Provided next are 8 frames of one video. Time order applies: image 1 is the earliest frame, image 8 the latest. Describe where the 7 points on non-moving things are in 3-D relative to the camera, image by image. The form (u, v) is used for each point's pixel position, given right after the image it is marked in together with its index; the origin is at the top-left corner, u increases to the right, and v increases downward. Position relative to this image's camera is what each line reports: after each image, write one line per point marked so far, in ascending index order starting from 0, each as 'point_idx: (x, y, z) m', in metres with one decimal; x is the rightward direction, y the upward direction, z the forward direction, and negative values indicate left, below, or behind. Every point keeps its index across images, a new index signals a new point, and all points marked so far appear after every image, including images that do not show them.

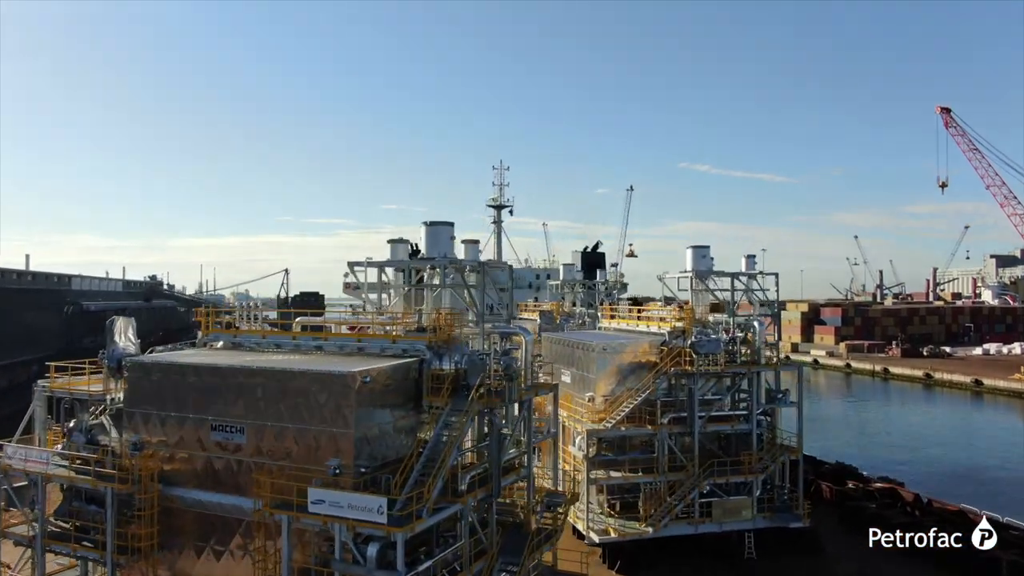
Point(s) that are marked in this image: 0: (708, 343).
0: (+2.9, -0.8, +9.9) m
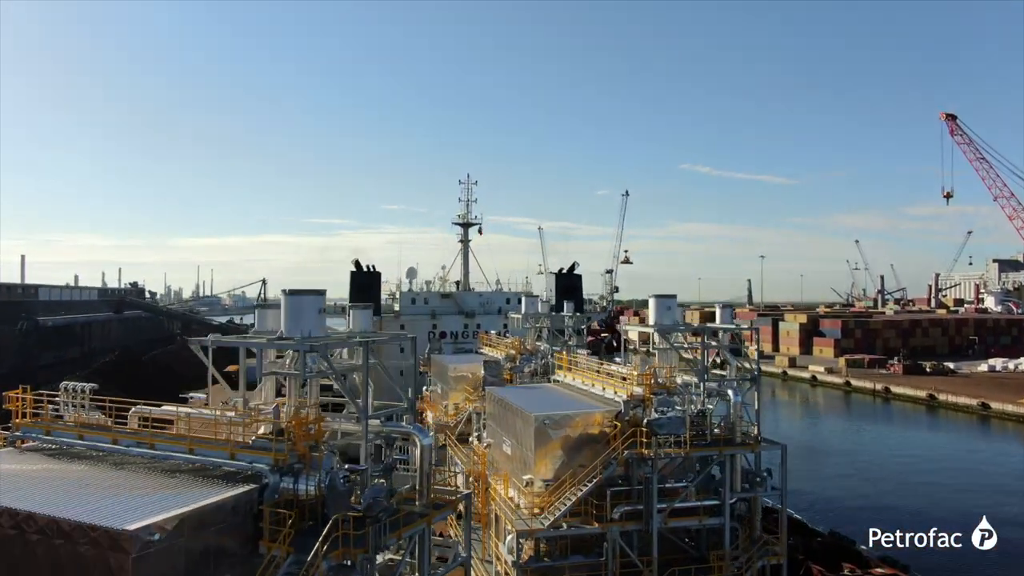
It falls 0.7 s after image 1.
0: (+1.9, -1.6, +8.1) m
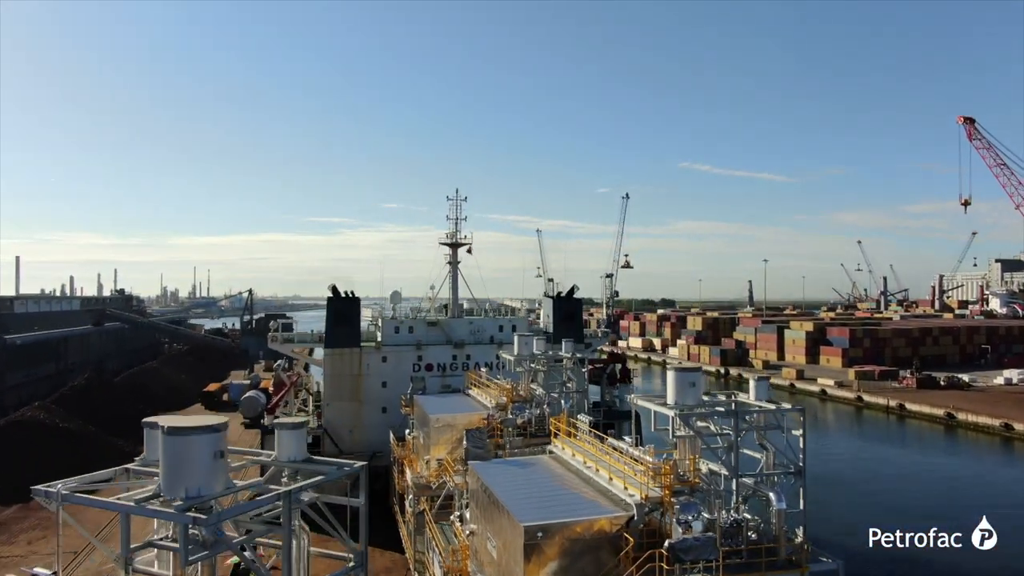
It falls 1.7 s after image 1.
0: (+1.7, -2.4, +6.3) m
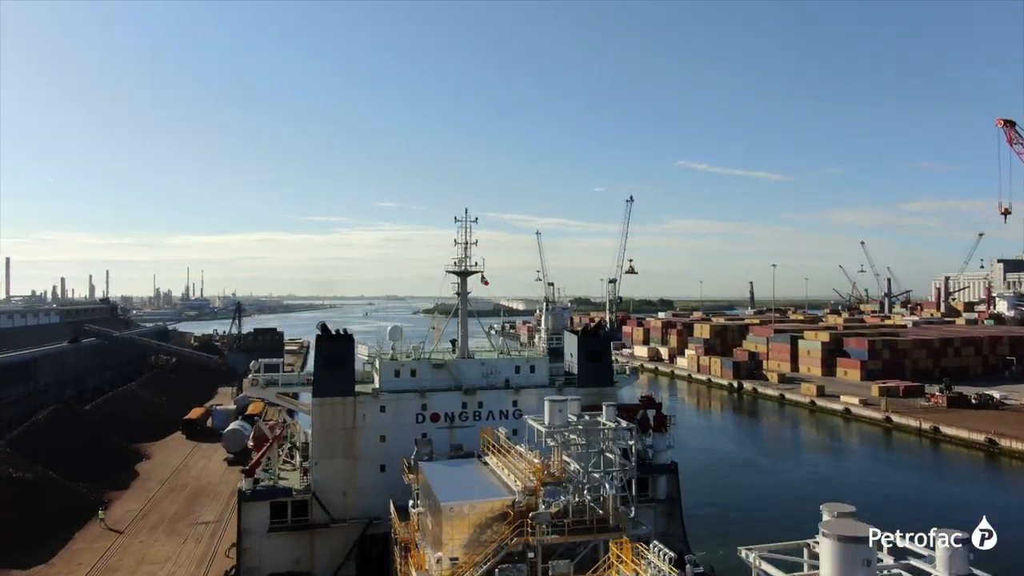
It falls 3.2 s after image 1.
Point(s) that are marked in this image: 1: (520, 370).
0: (+2.3, -3.3, +3.8) m
1: (+0.2, -2.0, +16.3) m
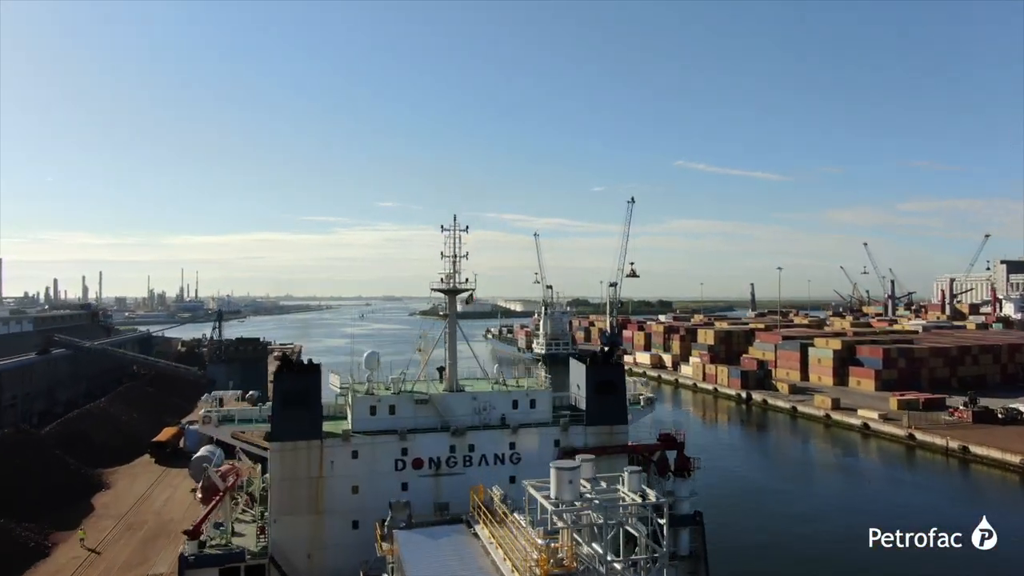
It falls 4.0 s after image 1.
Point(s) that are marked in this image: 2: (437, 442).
0: (+2.3, -3.8, +1.4) m
1: (+0.1, -2.5, +13.9) m
2: (-1.5, -3.1, +13.2) m
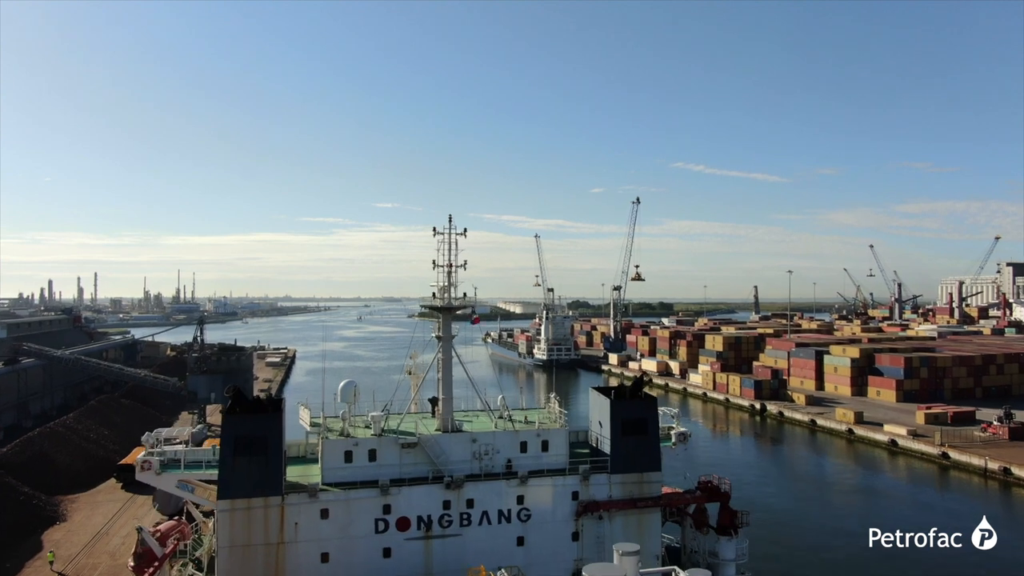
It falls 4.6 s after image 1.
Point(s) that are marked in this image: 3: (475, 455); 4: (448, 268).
0: (+2.4, -4.0, -1.2) m
1: (+0.3, -2.8, +11.4) m
2: (-1.4, -3.4, +10.6) m
3: (-0.6, -2.9, +11.2) m
4: (-1.1, +0.4, +11.5) m
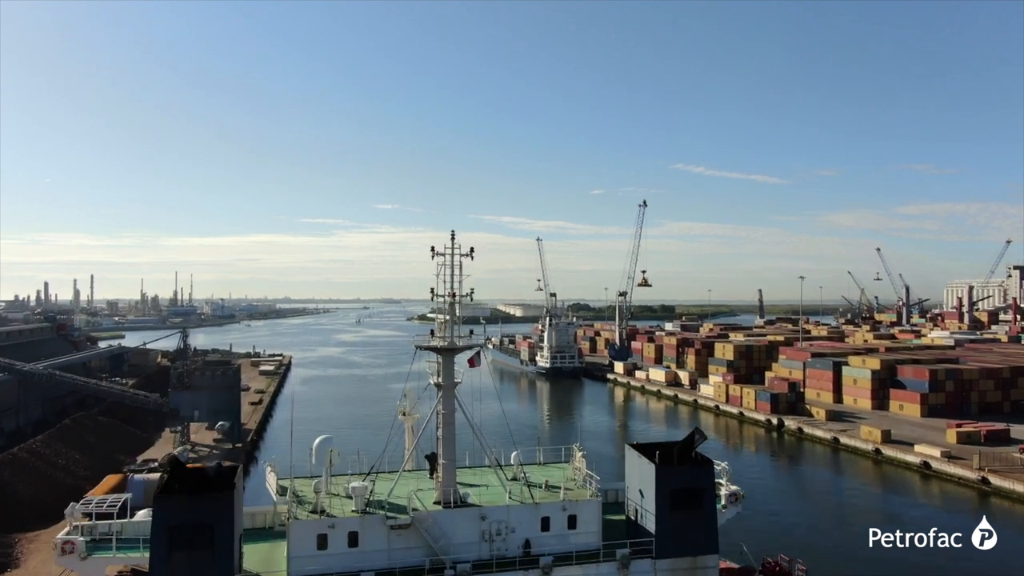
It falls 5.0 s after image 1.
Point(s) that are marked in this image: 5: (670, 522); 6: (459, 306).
0: (+2.7, -4.5, -3.6) m
1: (+0.5, -3.3, +9.0) m
2: (-1.1, -3.9, +8.2) m
3: (-0.3, -3.3, +8.8) m
4: (-0.9, -0.1, +9.2) m
5: (+2.2, -3.2, +8.9) m
6: (-0.8, -0.2, +9.4) m
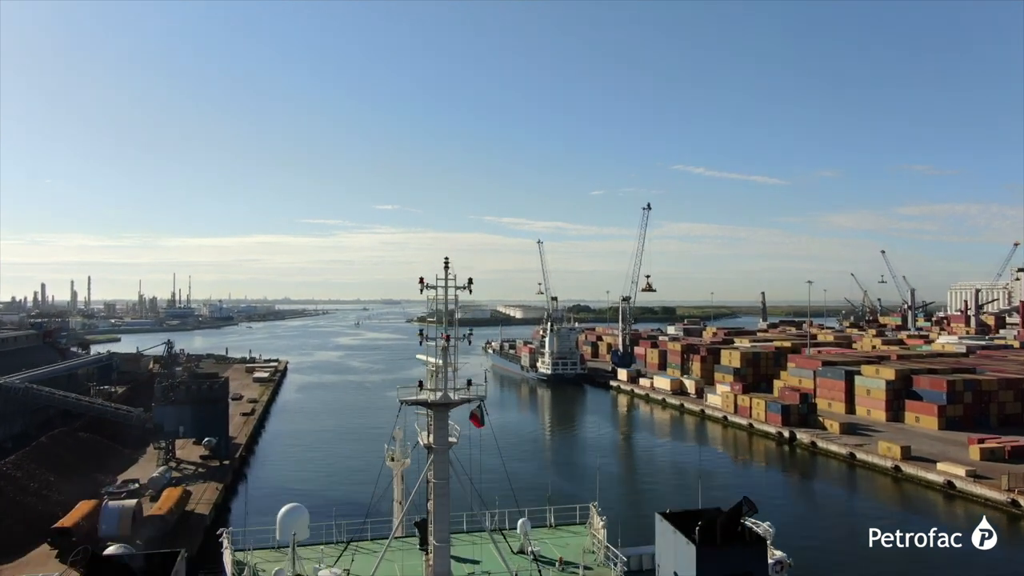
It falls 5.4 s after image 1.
0: (+2.8, -4.9, -5.3) m
1: (+0.6, -3.7, +7.3) m
2: (-1.0, -4.3, +6.6) m
3: (-0.2, -3.8, +7.2) m
4: (-0.8, -0.6, +7.5) m
5: (+2.3, -3.6, +7.3) m
6: (-0.7, -0.7, +7.7) m
